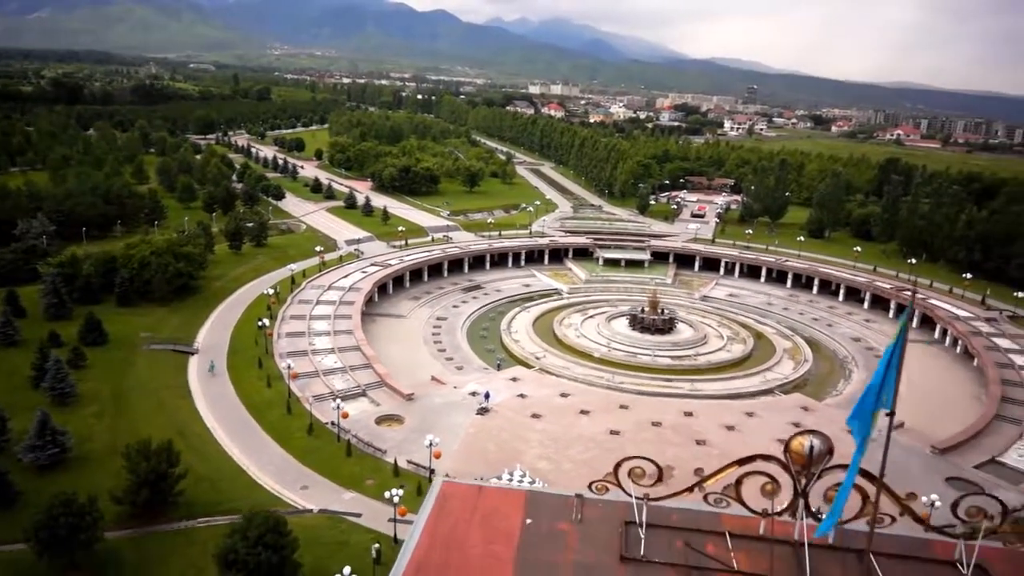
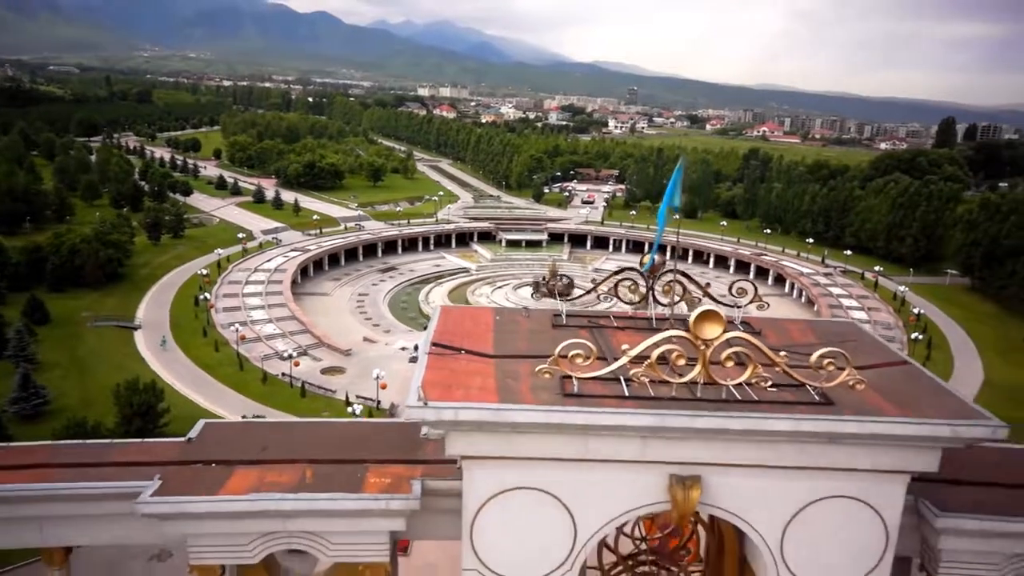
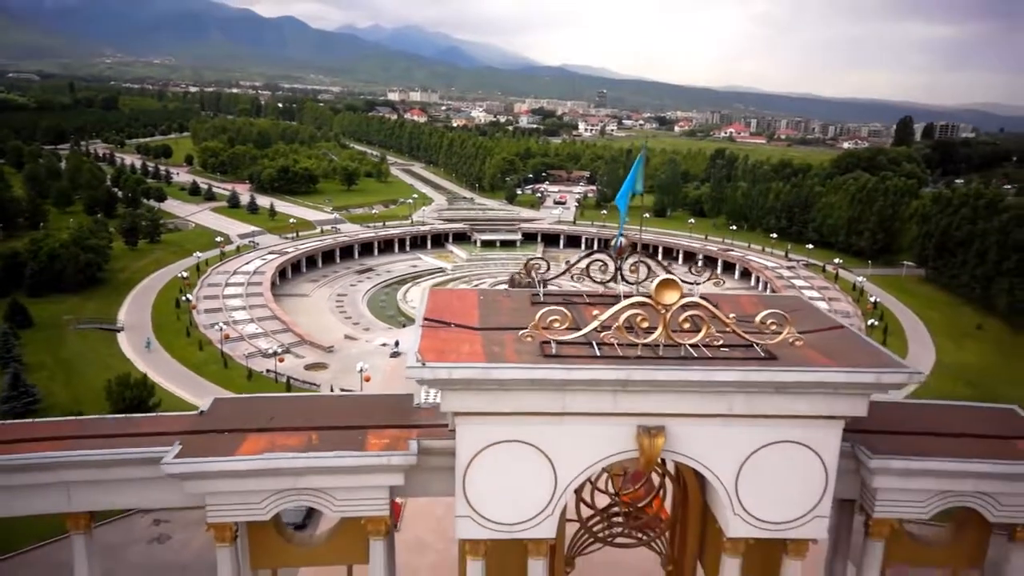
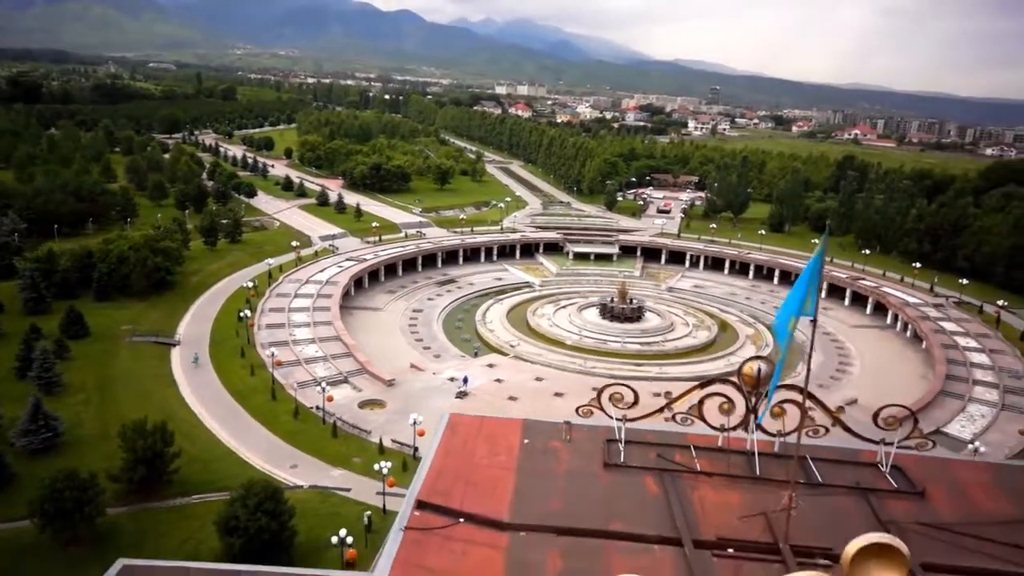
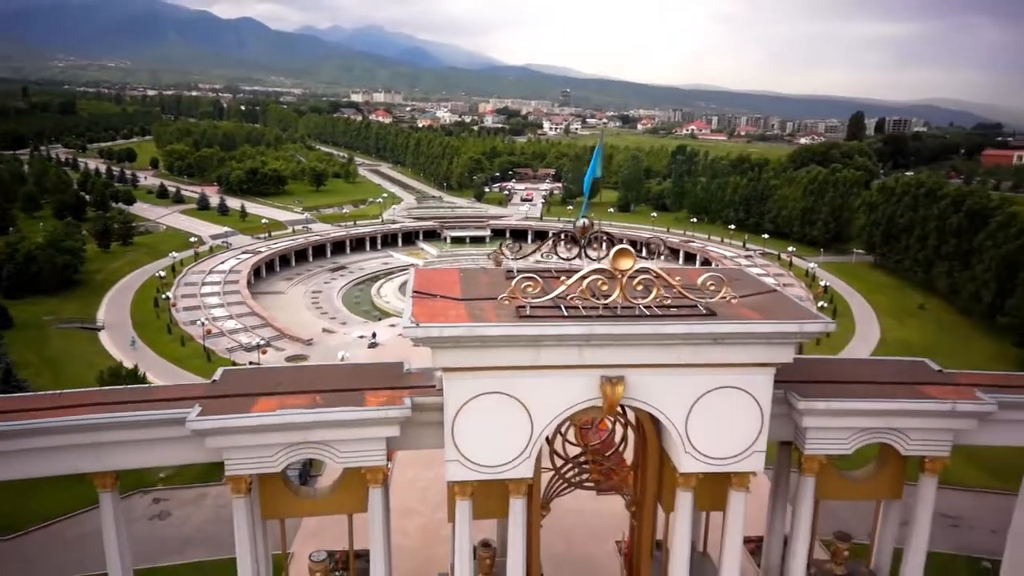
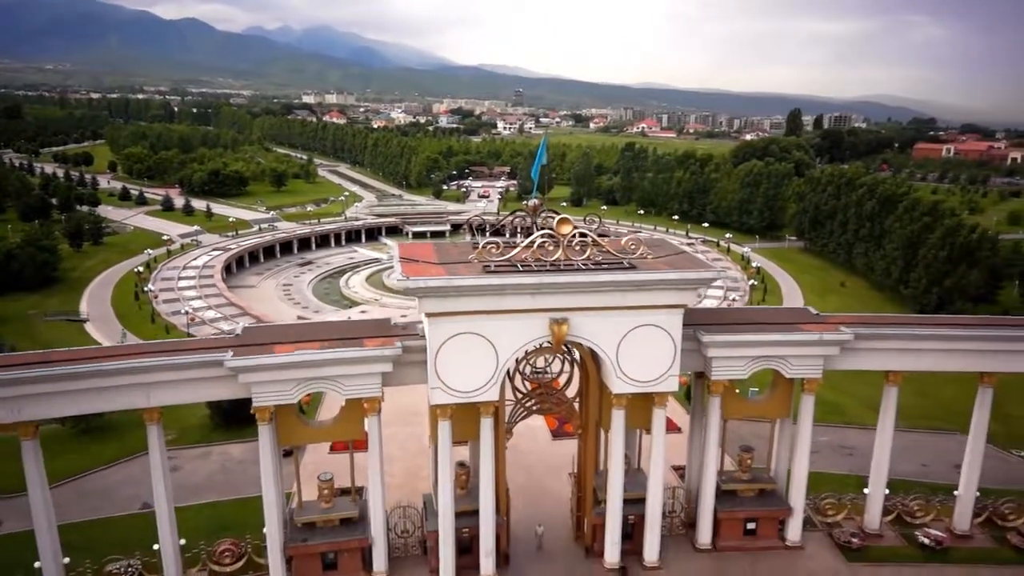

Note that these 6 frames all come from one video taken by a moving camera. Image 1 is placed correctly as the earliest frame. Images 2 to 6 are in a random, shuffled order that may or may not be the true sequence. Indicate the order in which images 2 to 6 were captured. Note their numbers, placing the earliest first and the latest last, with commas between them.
4, 2, 3, 5, 6
